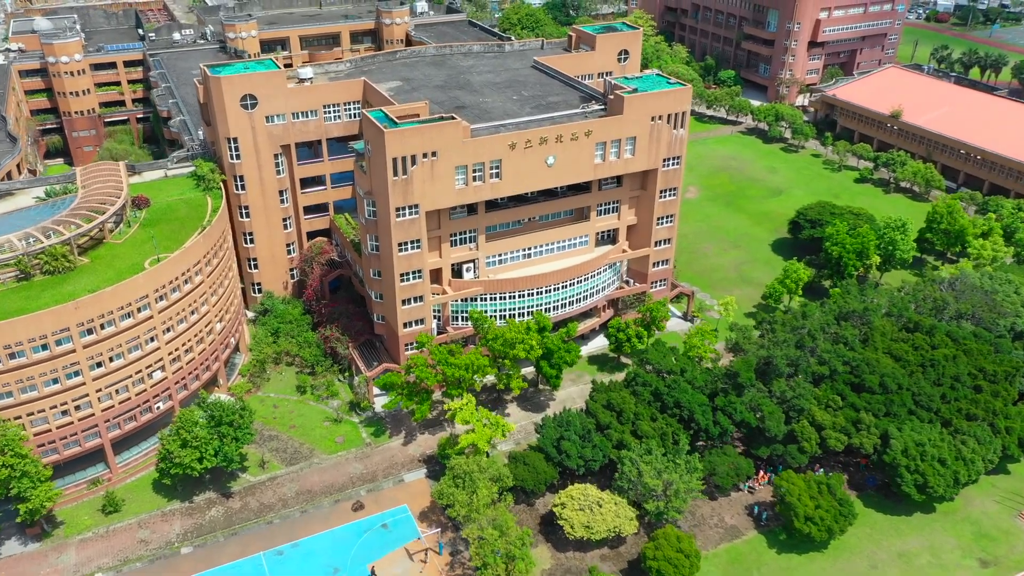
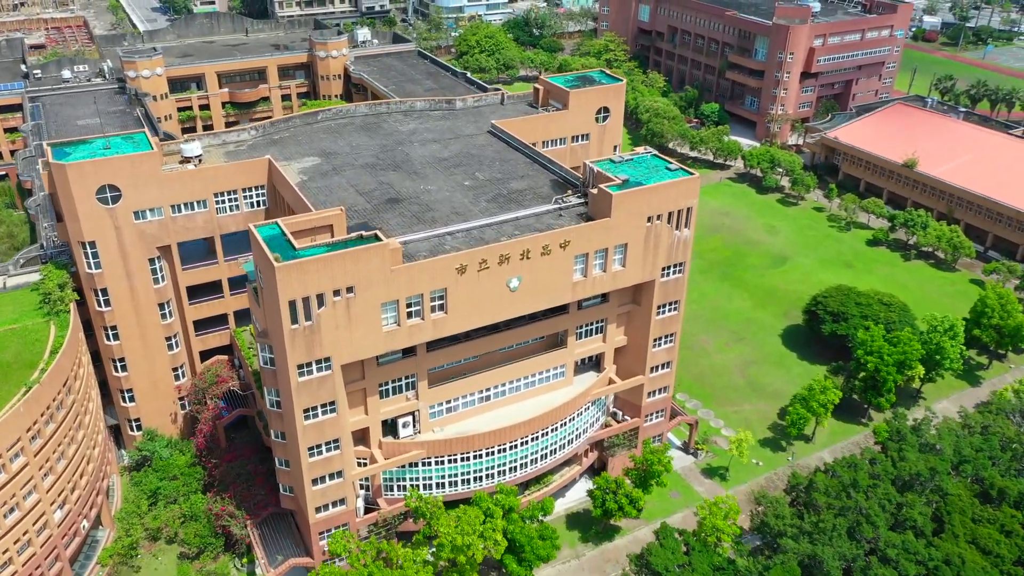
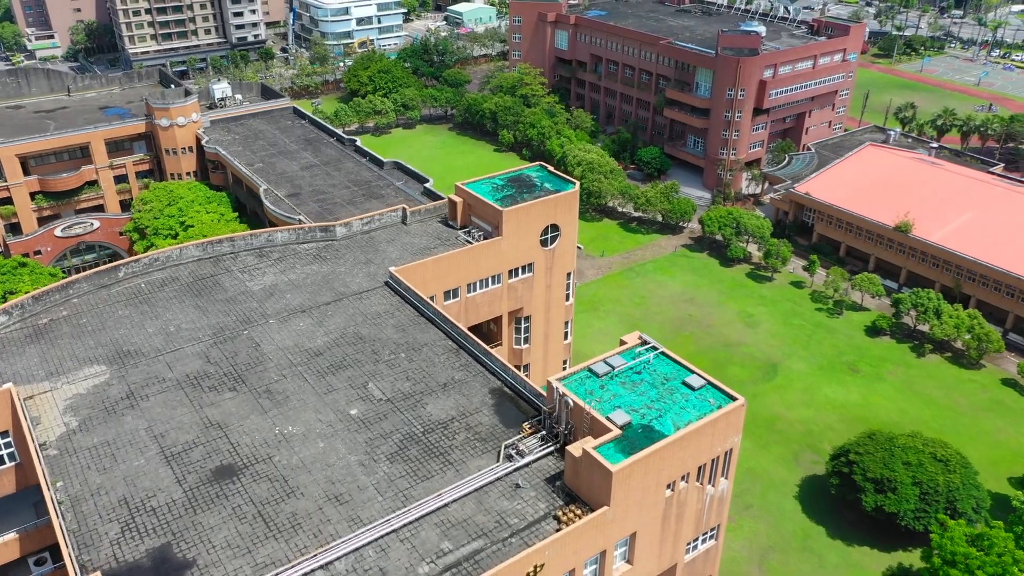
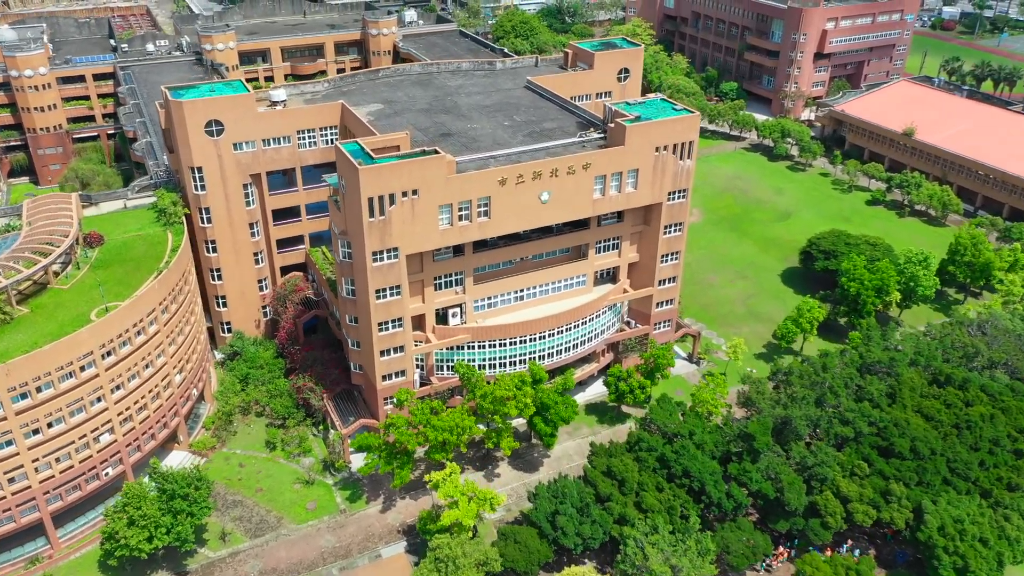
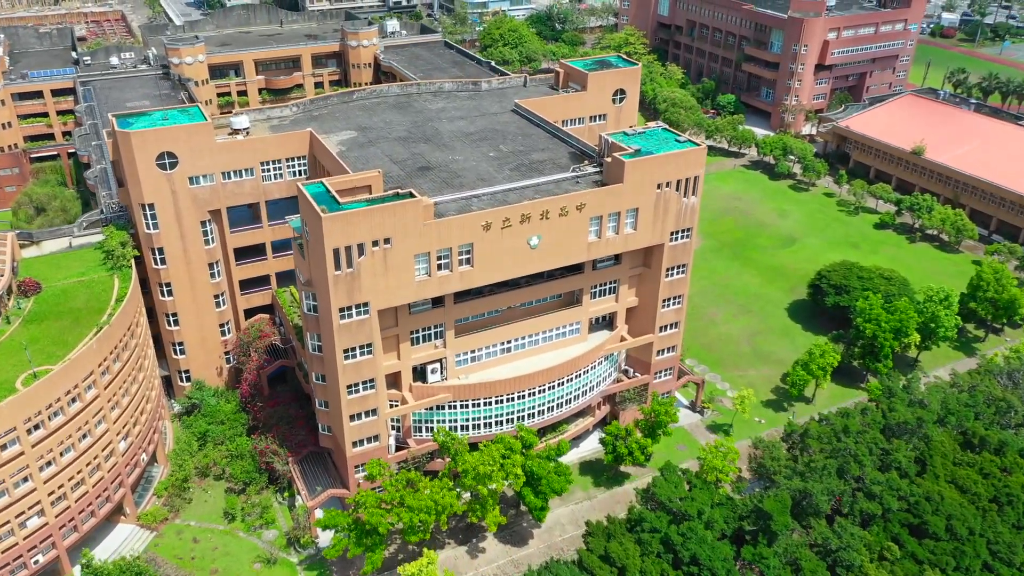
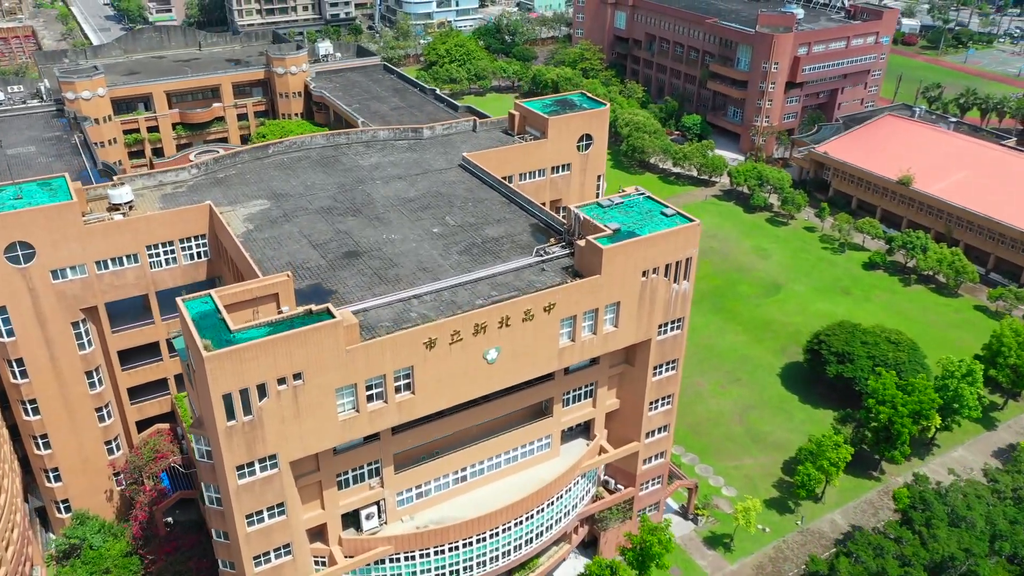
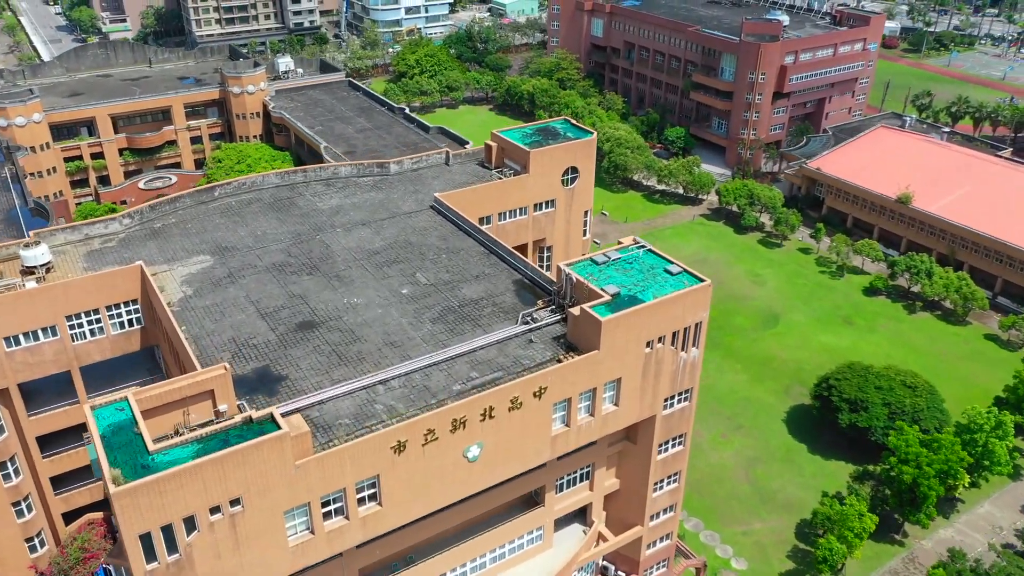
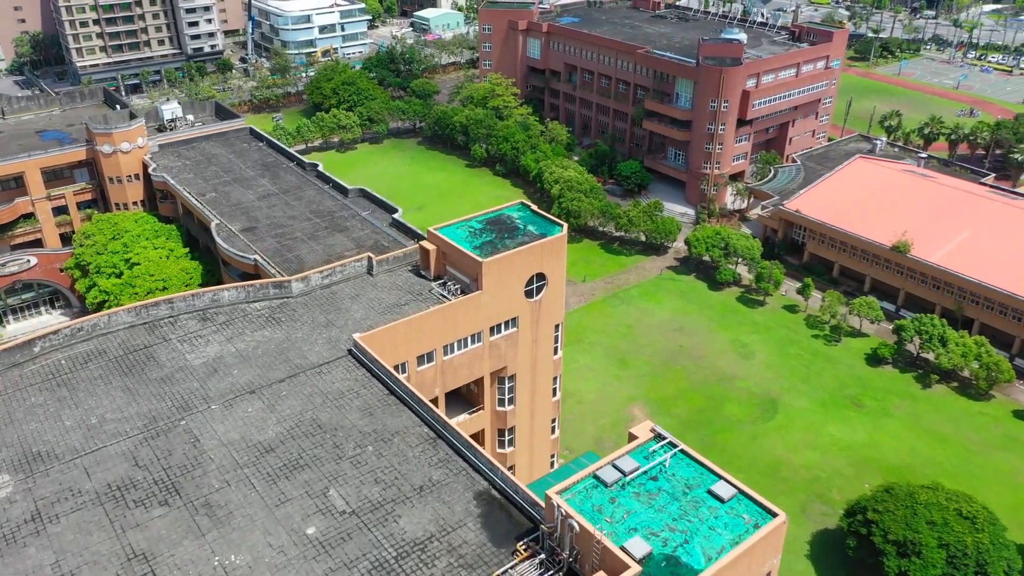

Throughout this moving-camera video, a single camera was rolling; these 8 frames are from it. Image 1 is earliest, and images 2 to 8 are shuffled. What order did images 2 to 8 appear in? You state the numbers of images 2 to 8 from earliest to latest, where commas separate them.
4, 5, 2, 6, 7, 3, 8
